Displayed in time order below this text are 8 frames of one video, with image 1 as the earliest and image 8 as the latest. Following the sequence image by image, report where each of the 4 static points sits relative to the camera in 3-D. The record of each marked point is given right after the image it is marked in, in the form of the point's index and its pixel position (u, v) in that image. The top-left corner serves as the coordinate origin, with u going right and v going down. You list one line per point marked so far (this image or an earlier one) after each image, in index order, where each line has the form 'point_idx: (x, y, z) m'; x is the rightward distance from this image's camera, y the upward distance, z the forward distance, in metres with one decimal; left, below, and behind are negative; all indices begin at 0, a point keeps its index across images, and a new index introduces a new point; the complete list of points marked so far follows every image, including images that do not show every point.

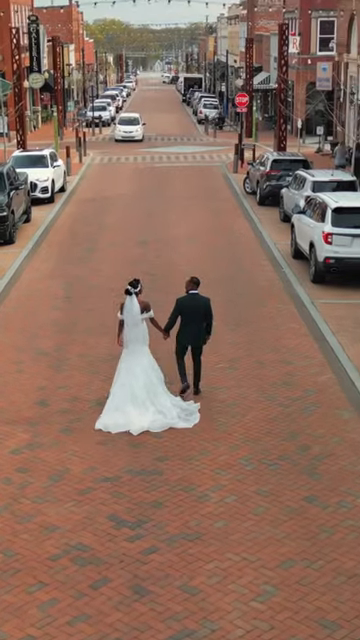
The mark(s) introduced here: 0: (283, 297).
0: (+1.1, +0.3, +16.6) m
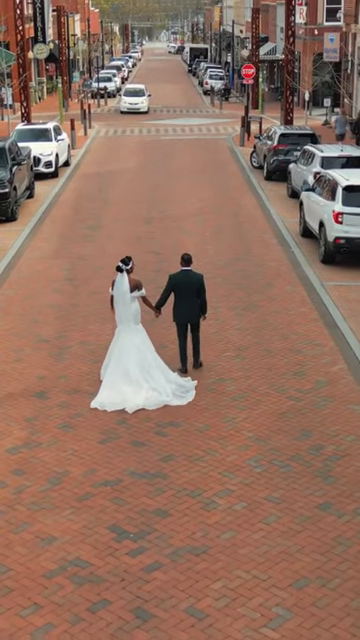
0: (+1.2, +0.4, +16.1) m
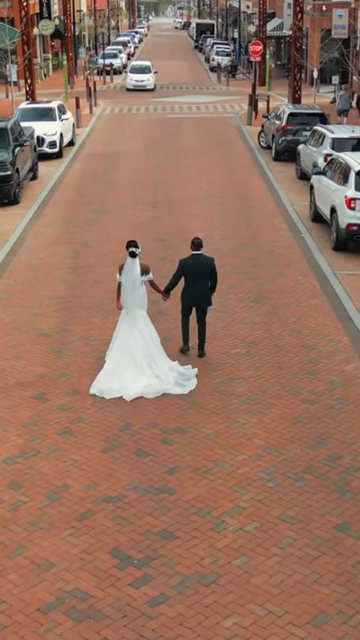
0: (+1.3, +0.5, +15.5) m
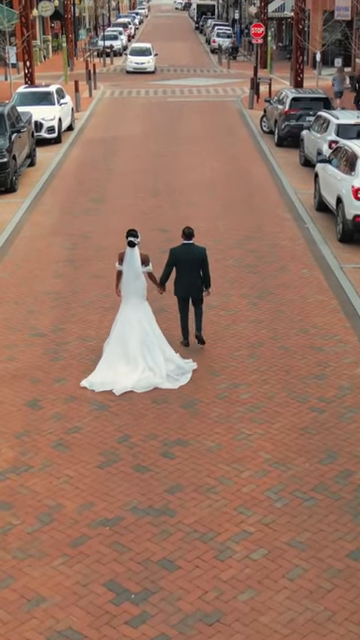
0: (+1.3, +0.6, +15.0) m
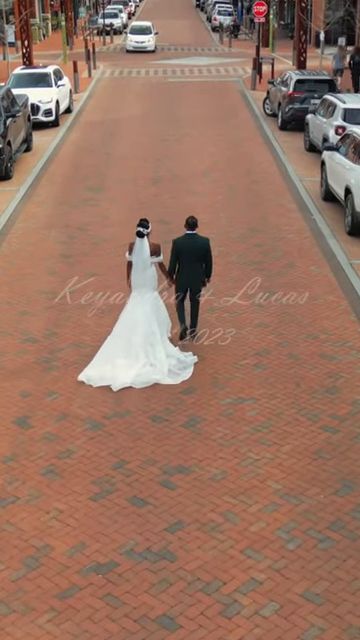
0: (+1.3, +0.6, +14.3) m
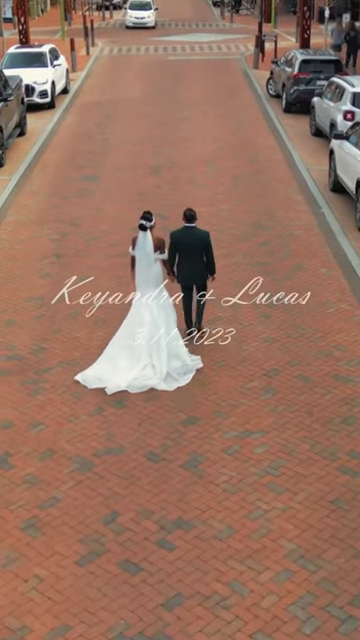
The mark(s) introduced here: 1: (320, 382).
0: (+1.3, +0.6, +13.3) m
1: (+0.8, -0.4, +9.1) m
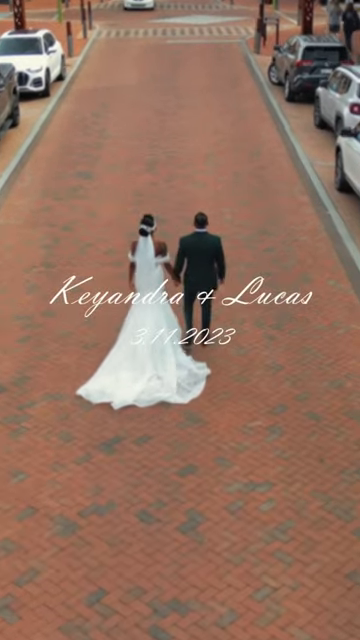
0: (+1.3, +0.5, +12.4) m
1: (+0.8, -0.5, +8.2) m
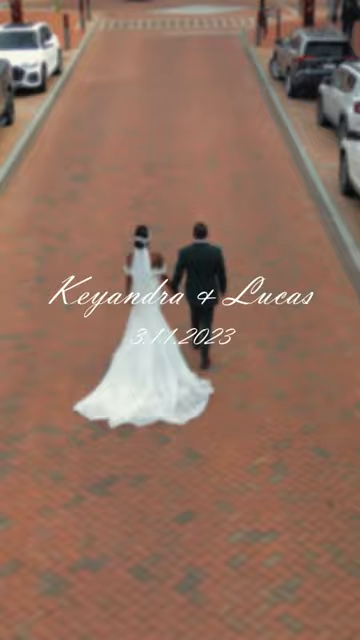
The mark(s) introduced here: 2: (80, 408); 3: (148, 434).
0: (+1.3, +0.3, +11.9) m
1: (+0.8, -0.7, +7.7) m
2: (-0.6, -0.5, +8.6) m
3: (-0.2, -0.6, +8.0) m
